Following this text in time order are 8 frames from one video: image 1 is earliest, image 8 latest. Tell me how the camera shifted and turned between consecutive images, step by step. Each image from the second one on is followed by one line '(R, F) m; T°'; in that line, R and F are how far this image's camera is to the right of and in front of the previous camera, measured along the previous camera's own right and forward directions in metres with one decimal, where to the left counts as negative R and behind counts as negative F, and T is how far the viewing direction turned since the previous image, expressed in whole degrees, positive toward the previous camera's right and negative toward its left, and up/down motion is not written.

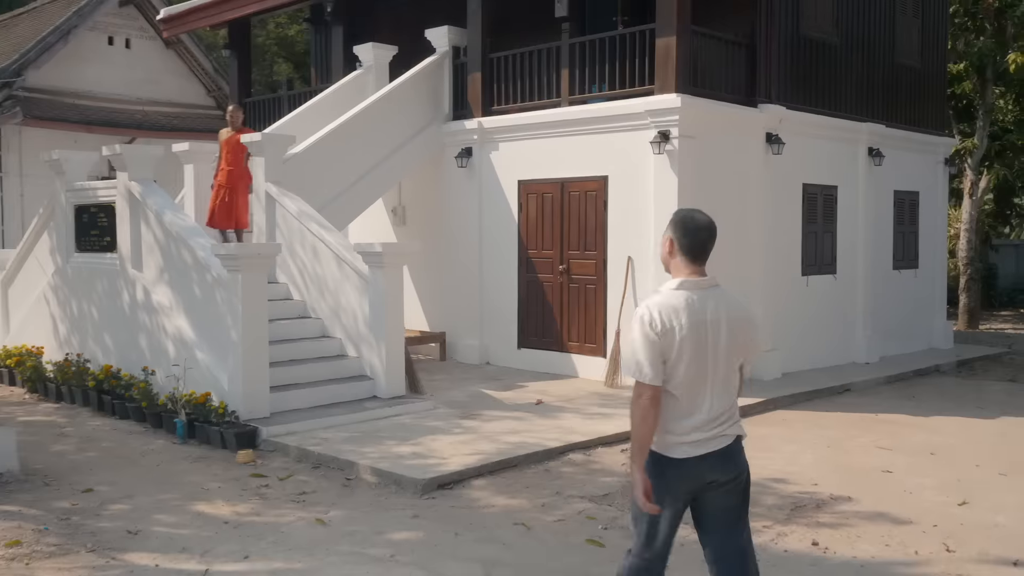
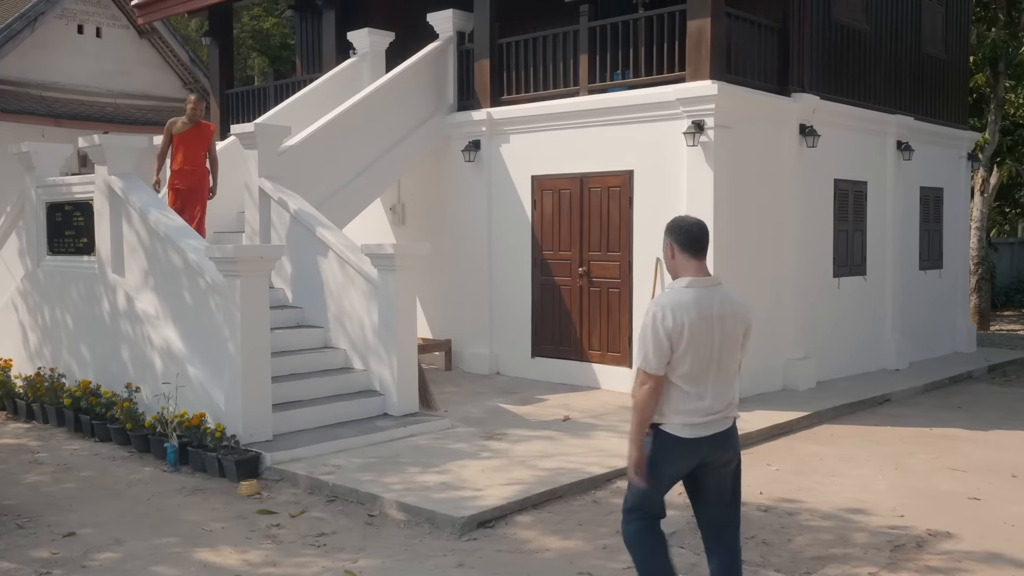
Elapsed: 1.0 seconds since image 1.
(-0.5, +0.9) m; +2°
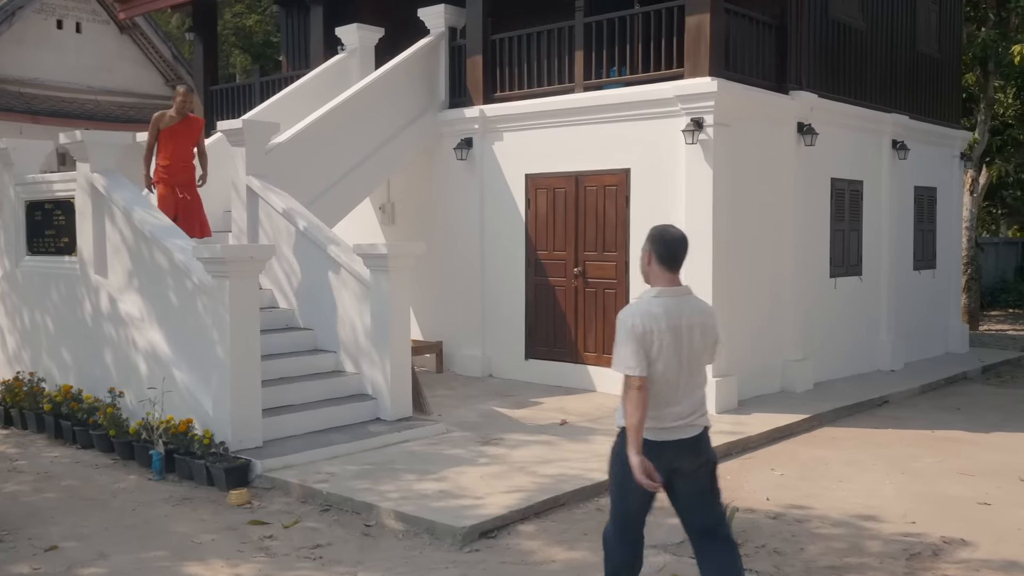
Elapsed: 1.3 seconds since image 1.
(-0.1, +0.2) m; +1°
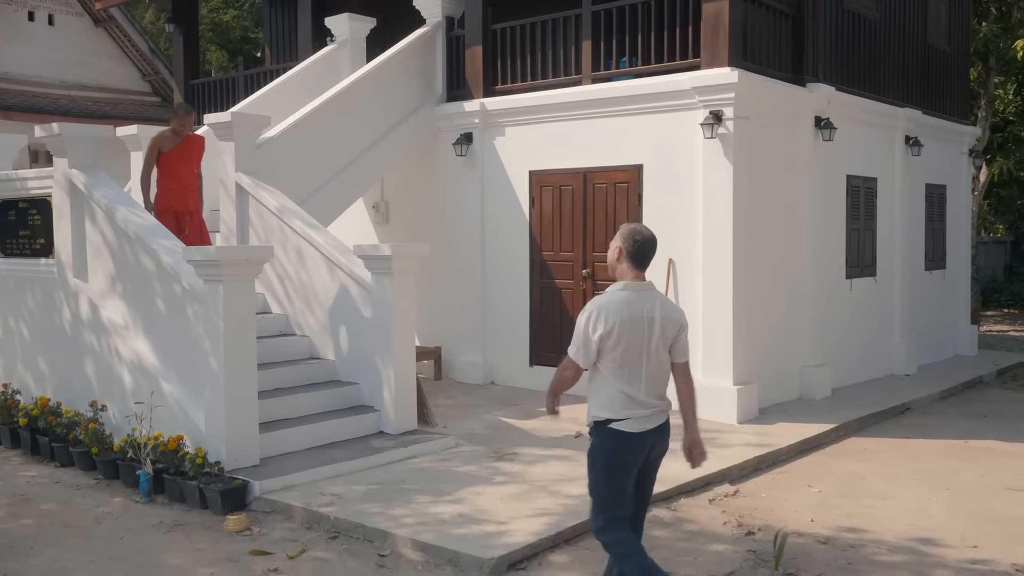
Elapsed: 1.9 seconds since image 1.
(-0.3, +0.5) m; +1°
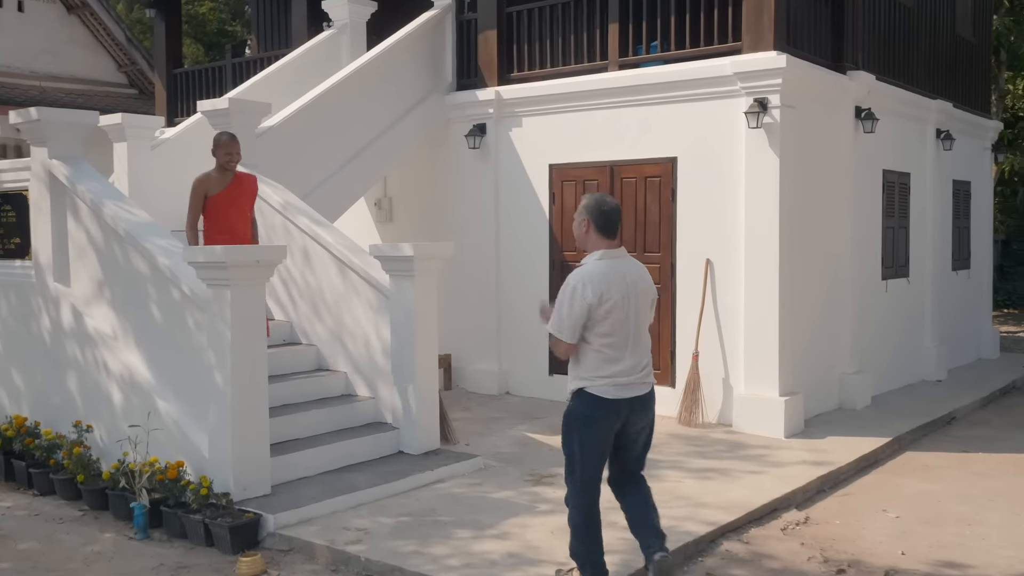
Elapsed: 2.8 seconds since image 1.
(-0.4, +0.7) m; +2°
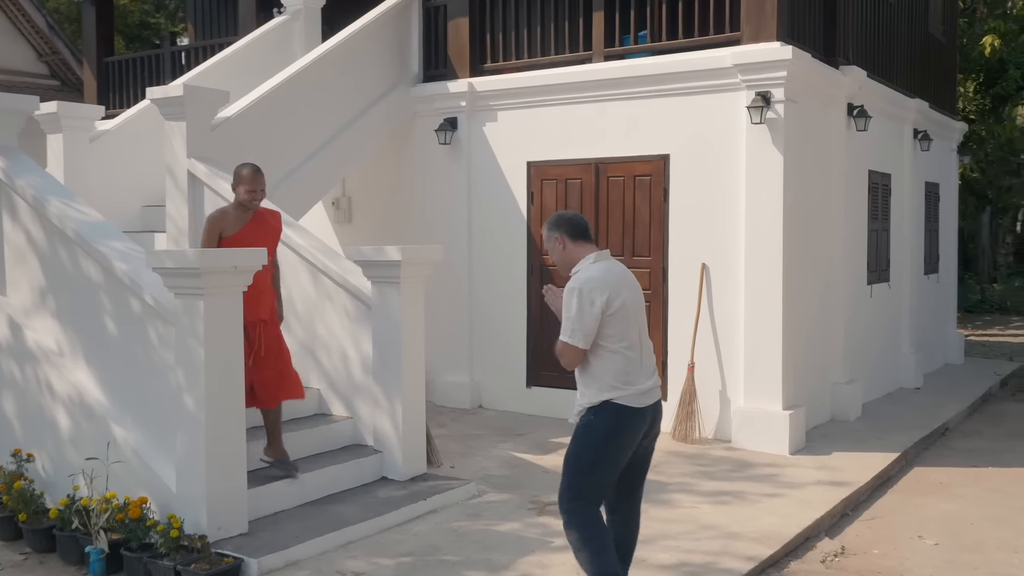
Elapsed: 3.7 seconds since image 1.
(-0.4, +0.6) m; +4°
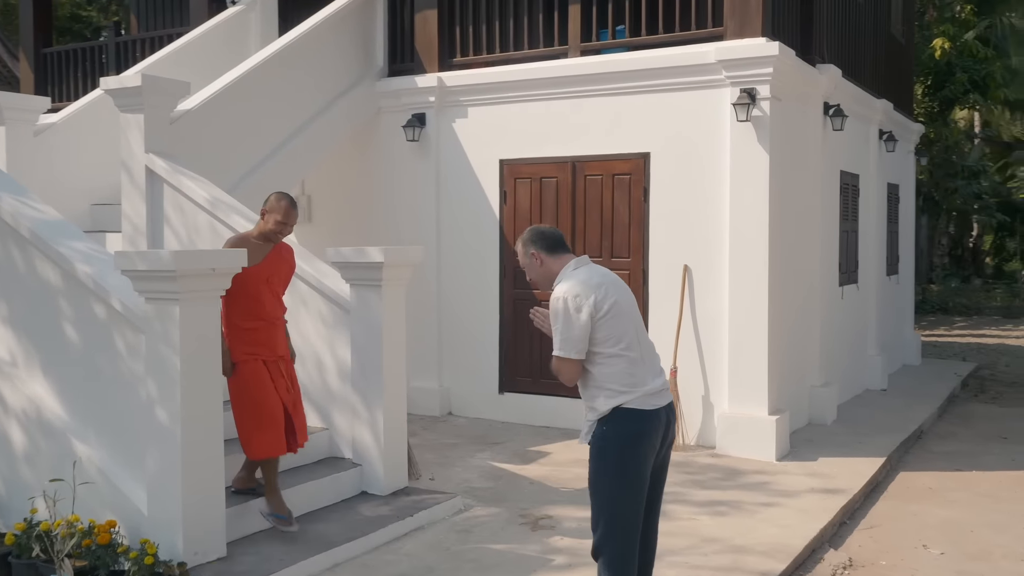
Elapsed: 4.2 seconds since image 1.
(-0.3, +0.3) m; +4°
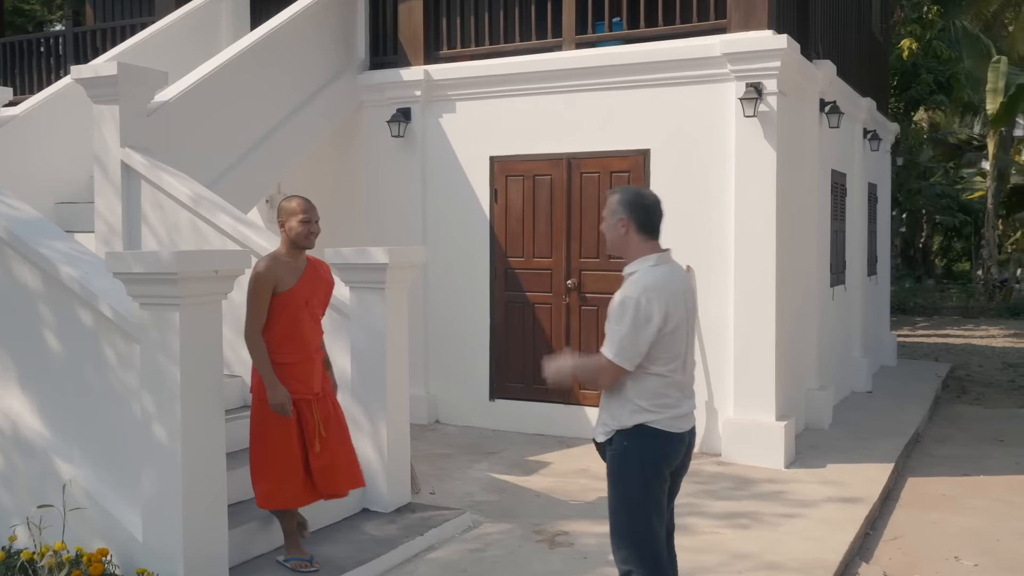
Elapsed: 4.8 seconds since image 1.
(-0.3, +0.3) m; +3°
